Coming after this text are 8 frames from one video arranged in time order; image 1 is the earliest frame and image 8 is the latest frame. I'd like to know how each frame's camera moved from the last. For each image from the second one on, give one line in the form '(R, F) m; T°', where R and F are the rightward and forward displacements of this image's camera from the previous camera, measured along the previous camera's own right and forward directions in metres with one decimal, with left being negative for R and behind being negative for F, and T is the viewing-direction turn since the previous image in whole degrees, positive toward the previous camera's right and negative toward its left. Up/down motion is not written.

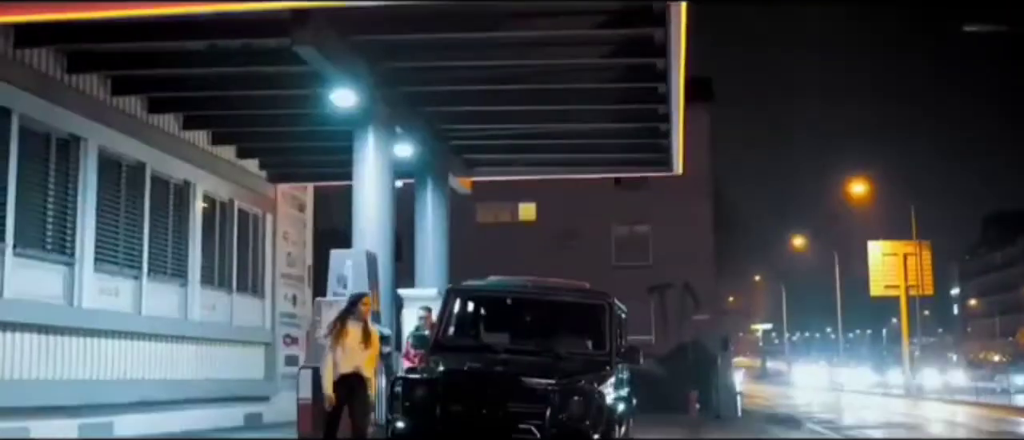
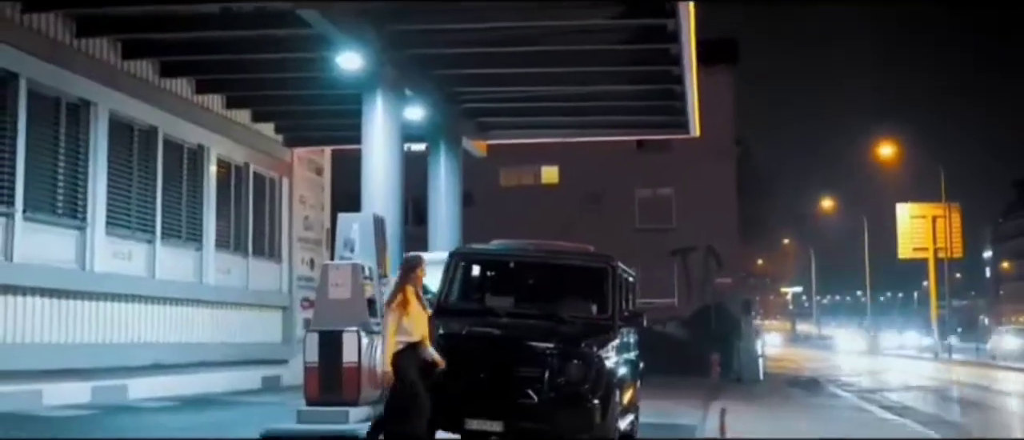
(+0.3, +0.1) m; -1°
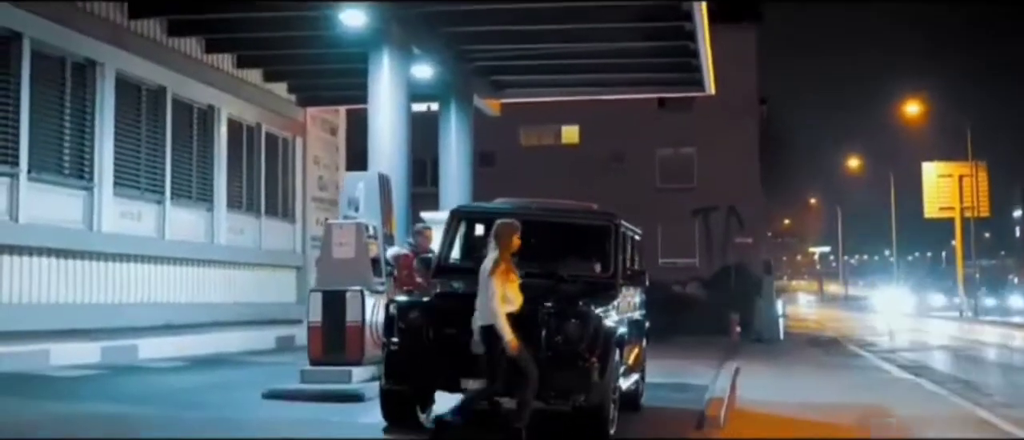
(+0.3, +0.2) m; -1°
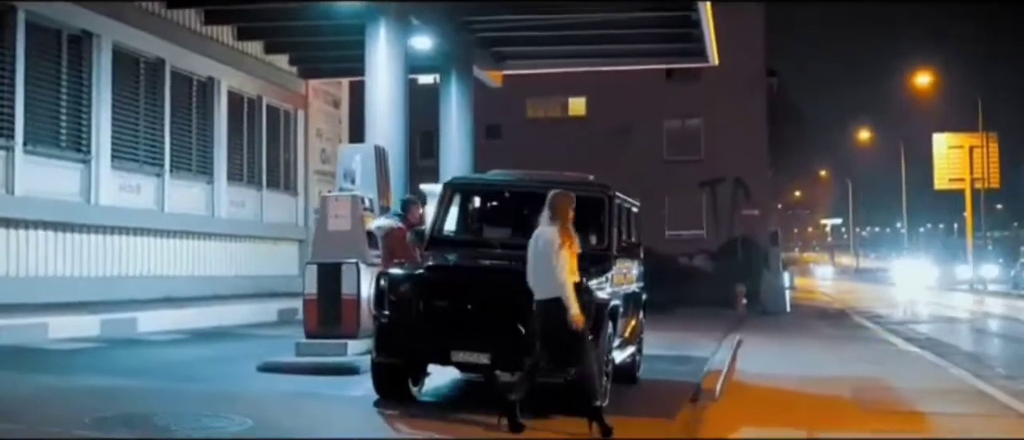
(+0.2, +0.1) m; -1°
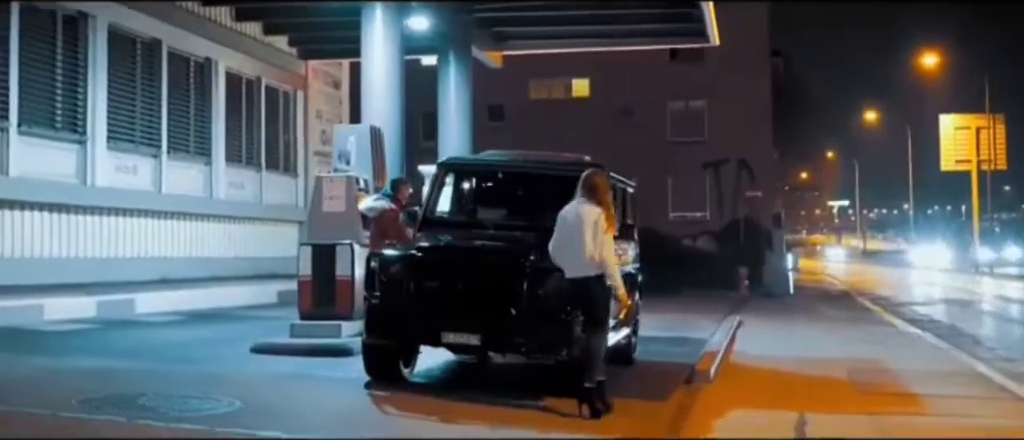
(+0.1, +0.1) m; 0°
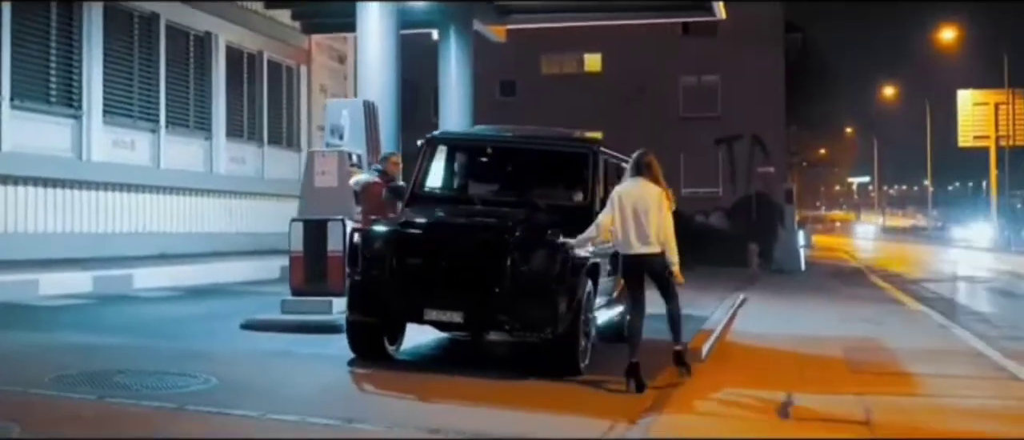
(+0.3, +0.2) m; -1°
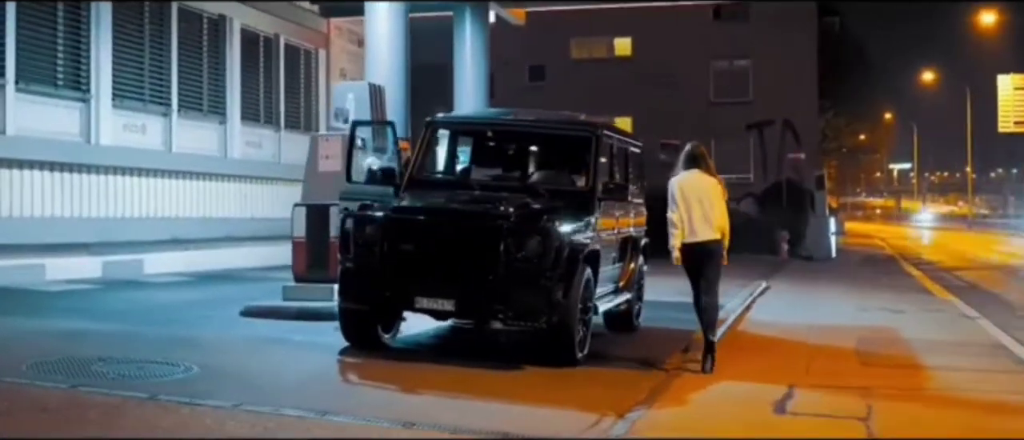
(+0.4, +0.3) m; -2°
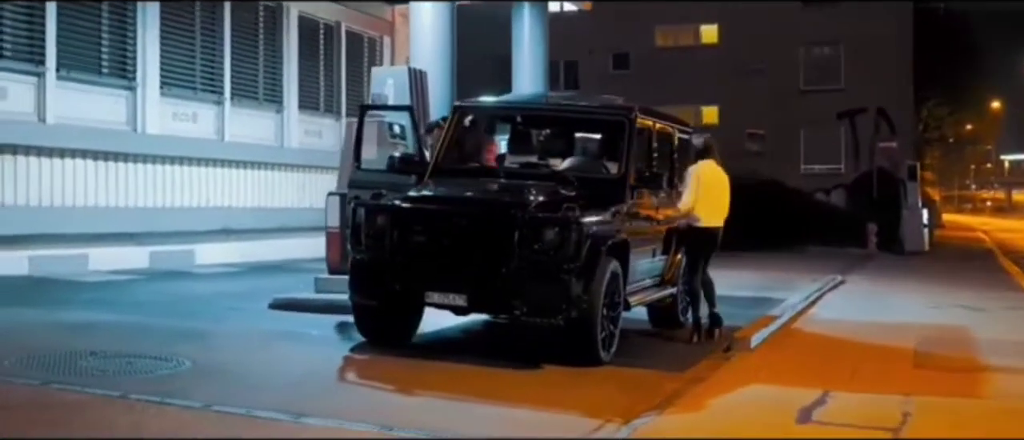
(+0.6, +0.7) m; -5°
